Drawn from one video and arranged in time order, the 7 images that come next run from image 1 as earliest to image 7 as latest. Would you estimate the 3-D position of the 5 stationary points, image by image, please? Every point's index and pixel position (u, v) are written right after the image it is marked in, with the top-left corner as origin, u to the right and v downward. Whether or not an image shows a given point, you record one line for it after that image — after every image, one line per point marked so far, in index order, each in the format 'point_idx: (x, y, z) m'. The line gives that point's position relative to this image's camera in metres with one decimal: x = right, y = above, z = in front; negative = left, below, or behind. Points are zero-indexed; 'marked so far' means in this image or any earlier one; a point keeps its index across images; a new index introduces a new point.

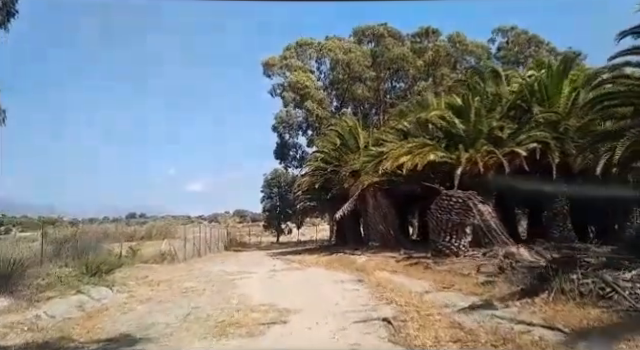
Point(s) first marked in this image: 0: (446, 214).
0: (+4.6, -1.4, +14.8) m
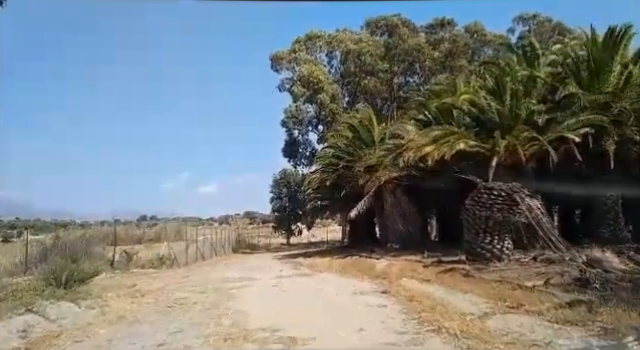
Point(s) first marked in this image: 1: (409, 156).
0: (+5.0, -1.1, +12.4) m
1: (+4.0, +0.8, +18.5) m
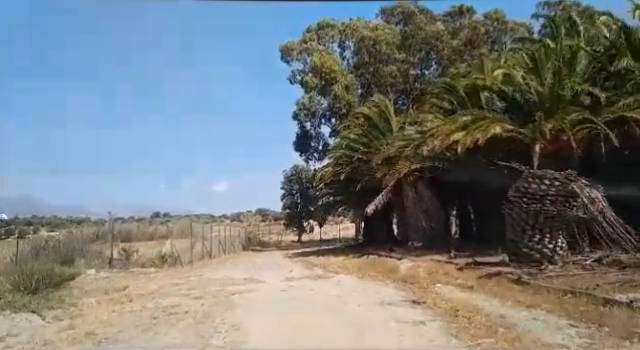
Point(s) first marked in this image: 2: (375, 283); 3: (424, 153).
0: (+5.4, -0.7, +10.3) m
1: (+4.6, +1.2, +16.5) m
2: (+1.6, -3.1, +11.6) m
3: (+4.5, +1.0, +17.6) m
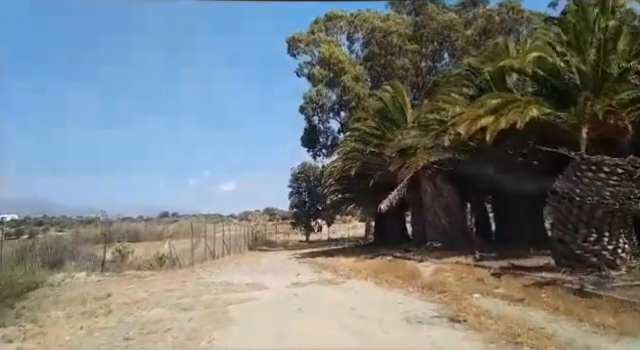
0: (+5.6, -0.4, +8.6) m
1: (+4.9, +1.5, +14.8) m
2: (+1.8, -2.8, +9.9) m
3: (+4.9, +1.3, +15.9) m
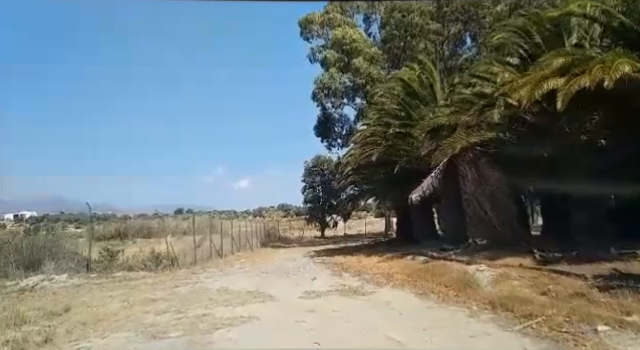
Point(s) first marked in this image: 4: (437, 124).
0: (+6.0, +0.1, +5.5) m
1: (+5.5, +2.1, +11.7) m
2: (+2.3, -2.3, +7.0) m
3: (+5.5, +1.9, +12.8) m
4: (+4.8, +2.1, +16.5) m
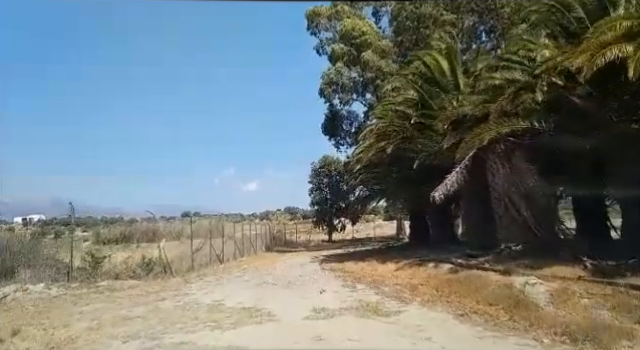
0: (+6.1, +0.3, +3.6) m
1: (+5.7, +2.3, +9.8) m
2: (+2.4, -2.1, +5.1) m
3: (+5.7, +2.0, +10.9) m
4: (+5.1, +2.2, +14.6) m
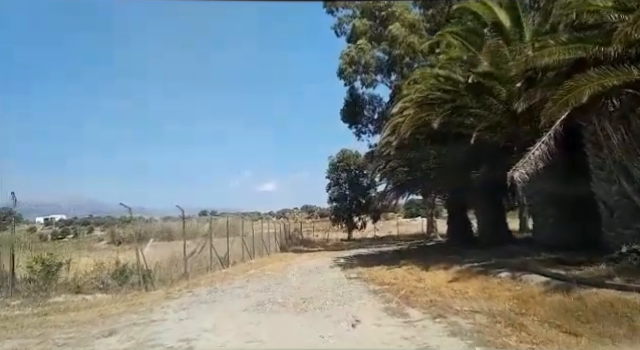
0: (+6.3, +0.9, -0.6) m
1: (+6.1, +2.9, +5.6) m
2: (+2.7, -1.5, +1.0) m
3: (+6.2, +2.7, +6.7) m
4: (+5.7, +2.9, +10.4) m
